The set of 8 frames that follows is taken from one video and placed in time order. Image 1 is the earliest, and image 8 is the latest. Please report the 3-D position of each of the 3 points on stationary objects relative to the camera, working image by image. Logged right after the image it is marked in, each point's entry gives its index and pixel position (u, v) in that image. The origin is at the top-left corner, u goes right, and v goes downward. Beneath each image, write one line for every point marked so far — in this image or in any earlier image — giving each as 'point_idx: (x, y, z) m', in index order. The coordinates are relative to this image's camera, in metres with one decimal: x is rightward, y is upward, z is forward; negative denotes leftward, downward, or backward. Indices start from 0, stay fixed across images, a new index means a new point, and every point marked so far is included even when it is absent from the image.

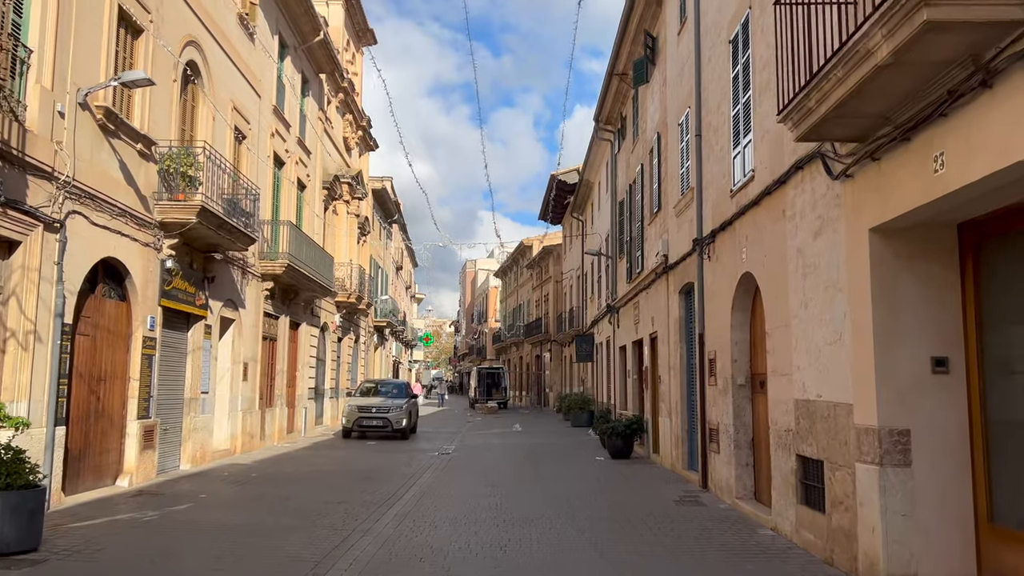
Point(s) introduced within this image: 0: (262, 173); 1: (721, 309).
0: (-5.5, +2.5, +17.3) m
1: (+2.8, -0.3, +10.4) m
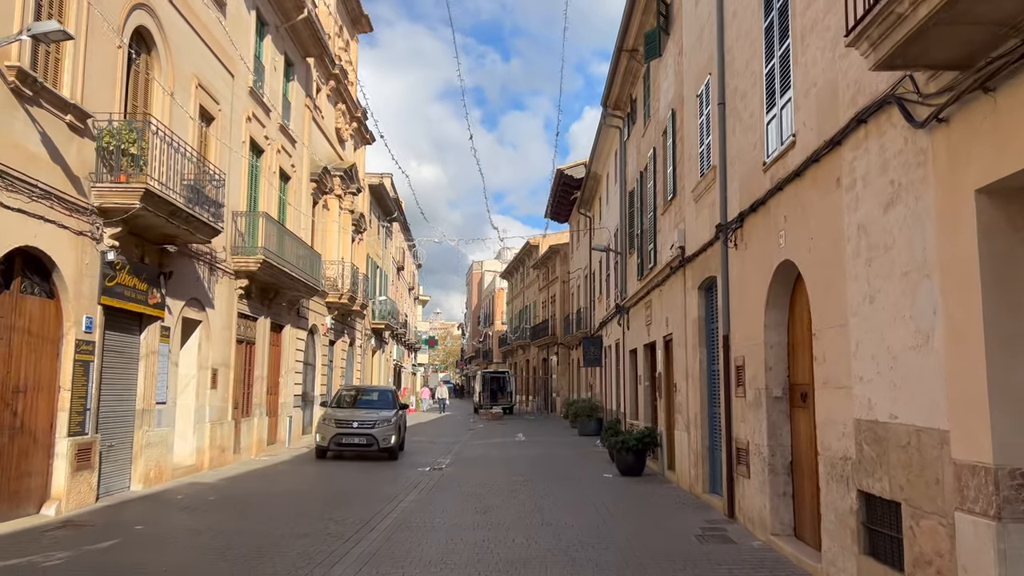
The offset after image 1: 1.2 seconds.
0: (-5.5, +2.5, +15.7) m
1: (+2.6, -0.2, +8.7) m
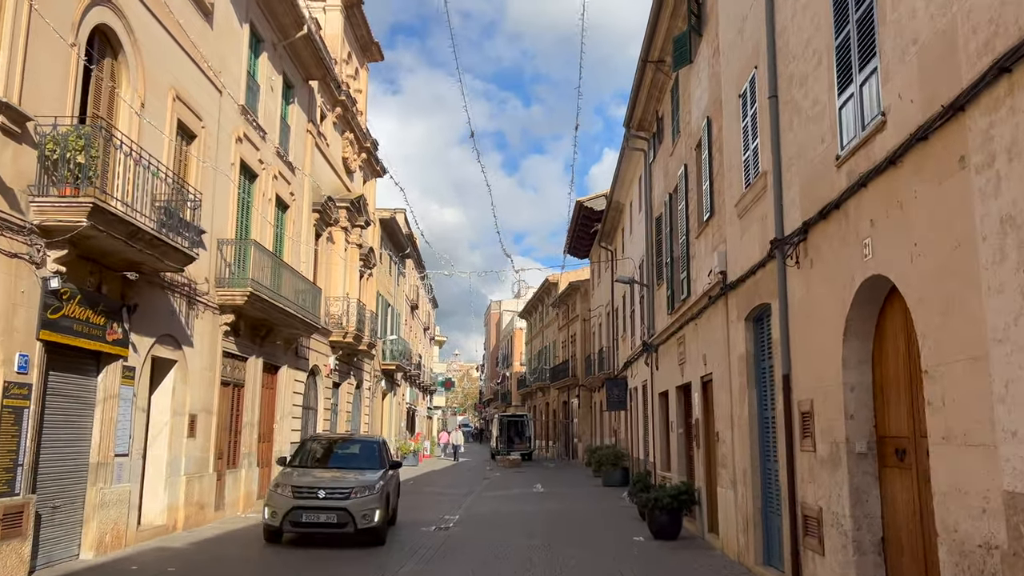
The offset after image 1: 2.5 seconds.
0: (-5.2, +1.9, +14.3) m
1: (+2.7, -0.4, +7.0) m
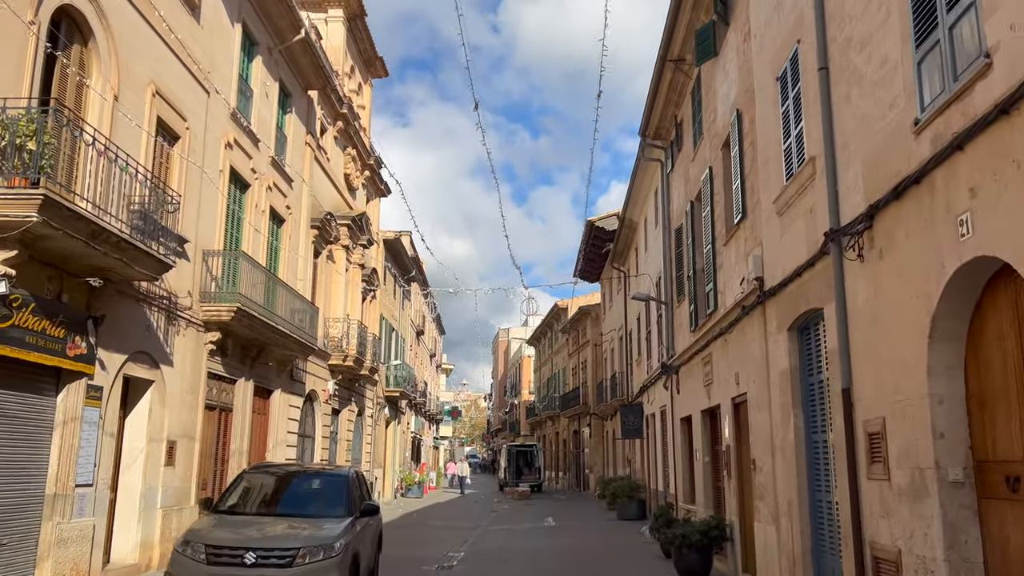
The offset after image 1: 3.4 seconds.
0: (-5.1, +1.6, +13.3) m
1: (+2.8, -0.4, +5.8) m
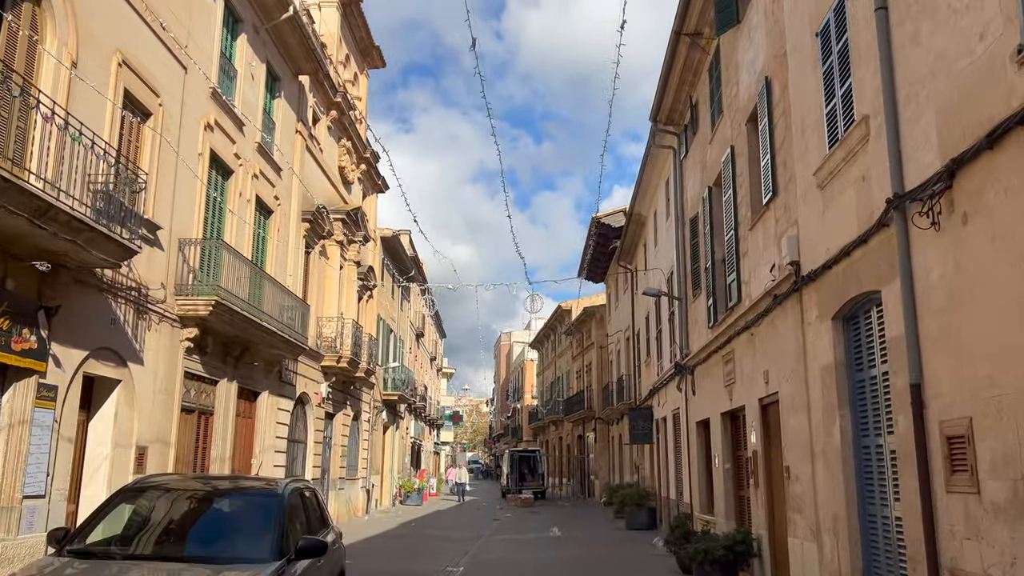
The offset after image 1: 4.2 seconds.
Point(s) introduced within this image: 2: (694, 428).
0: (-5.0, +1.8, +12.2) m
1: (+2.9, -0.2, +4.7) m
2: (+3.4, -2.6, +14.8) m
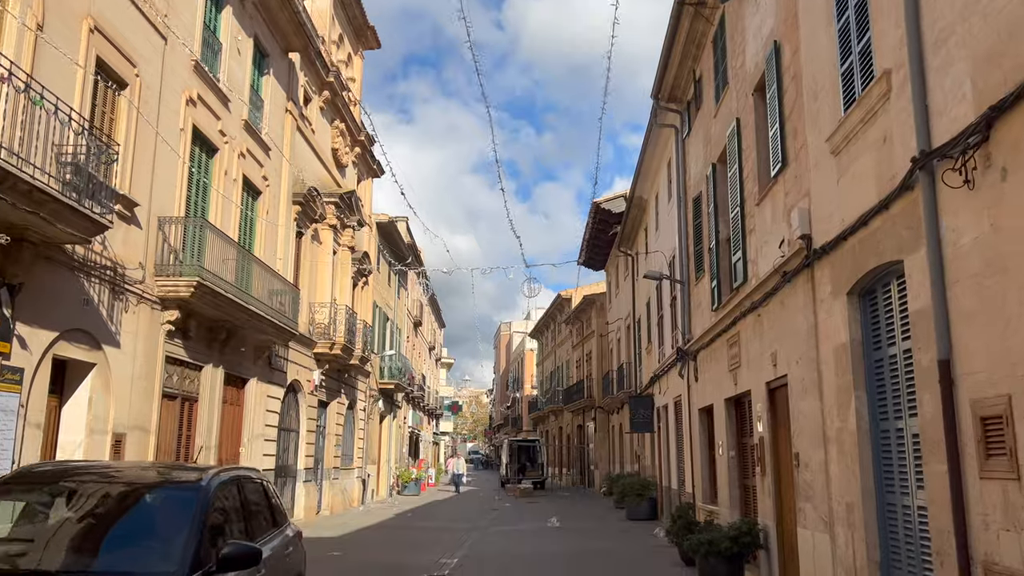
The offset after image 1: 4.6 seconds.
0: (-5.1, +2.0, +11.7) m
1: (+2.8, 0.0, +4.2) m
2: (+3.3, -2.3, +14.3) m
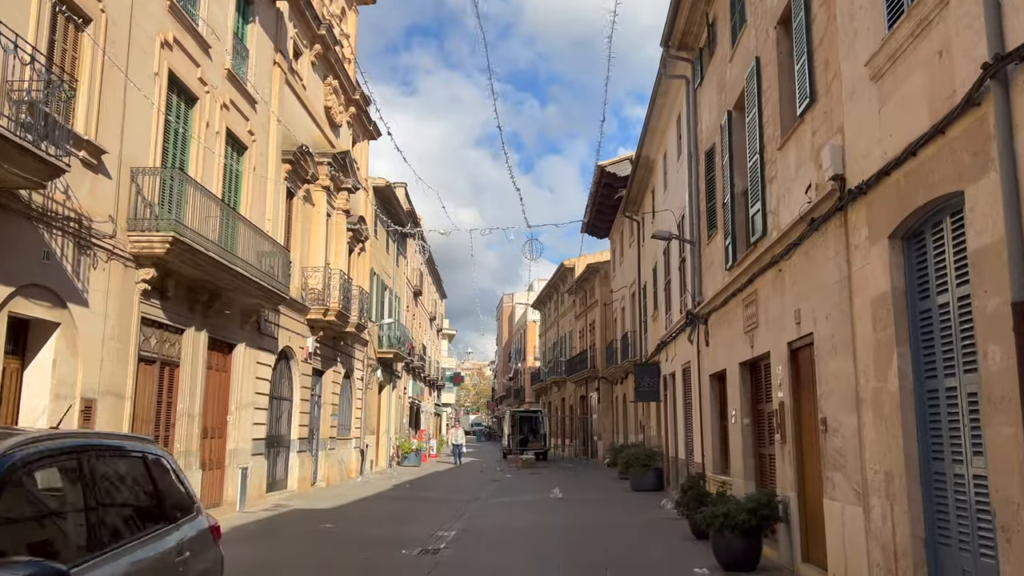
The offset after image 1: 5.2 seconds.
0: (-5.1, +2.6, +10.8) m
1: (+2.7, +0.4, +3.4) m
2: (+3.3, -1.6, +13.5) m
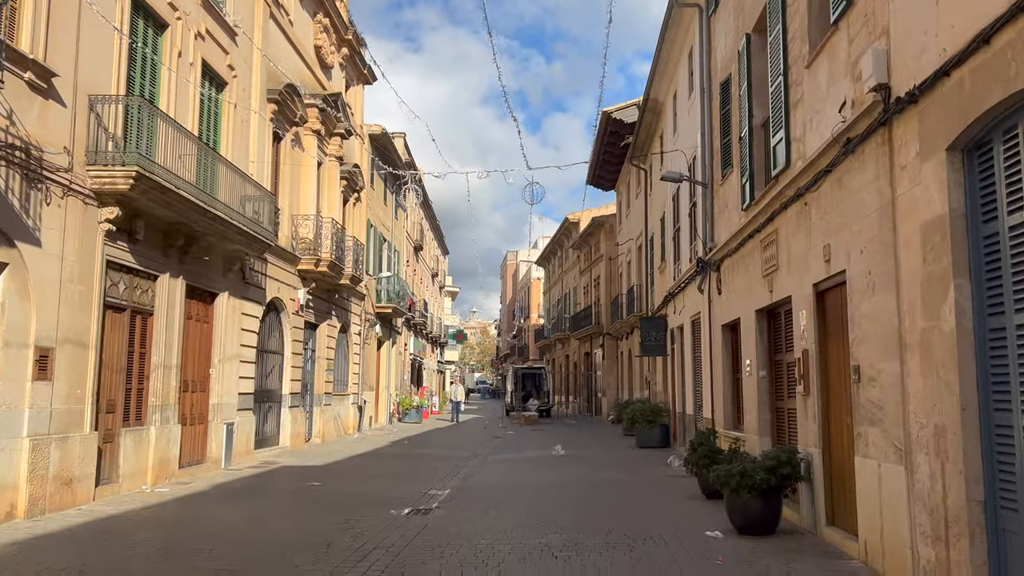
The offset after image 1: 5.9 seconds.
0: (-5.2, +3.4, +9.8) m
1: (+2.6, +0.7, +2.4) m
2: (+3.3, -0.7, +12.7) m
